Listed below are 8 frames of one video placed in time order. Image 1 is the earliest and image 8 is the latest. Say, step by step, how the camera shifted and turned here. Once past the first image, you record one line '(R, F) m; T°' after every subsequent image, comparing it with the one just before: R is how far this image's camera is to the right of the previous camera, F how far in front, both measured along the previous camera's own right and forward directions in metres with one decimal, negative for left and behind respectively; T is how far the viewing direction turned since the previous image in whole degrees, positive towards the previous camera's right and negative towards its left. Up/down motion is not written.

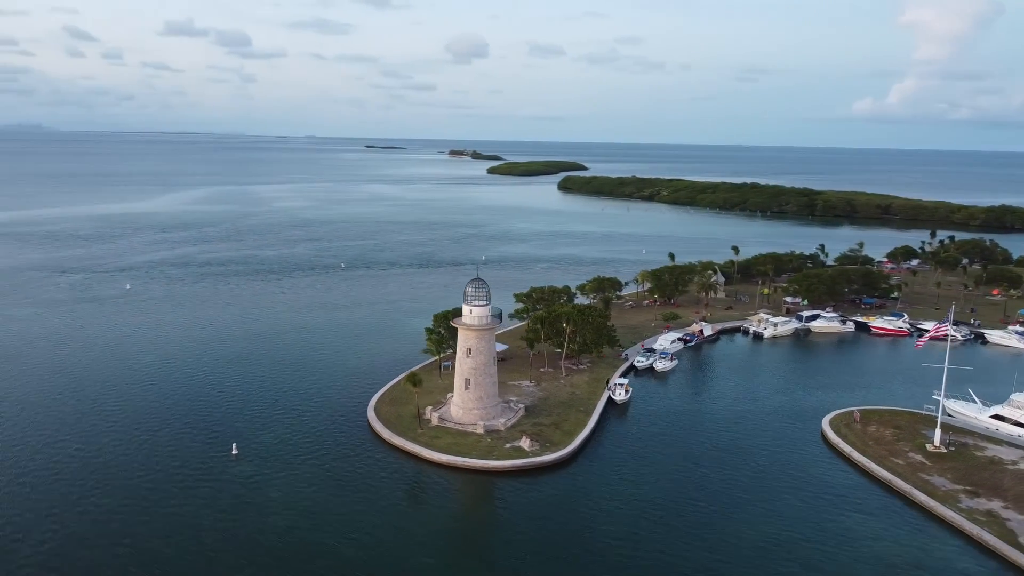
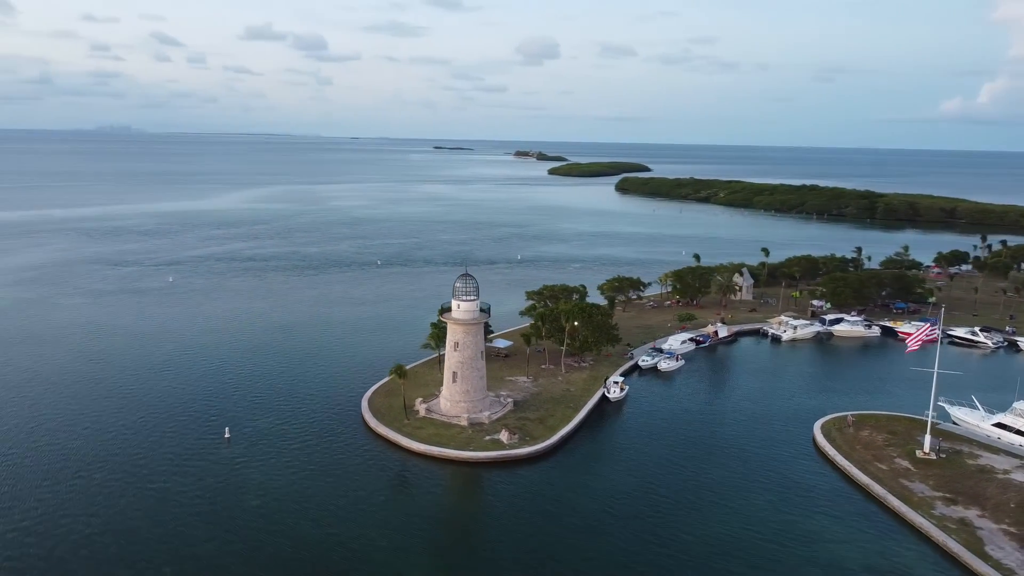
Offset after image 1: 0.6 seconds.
(+4.6, -0.6) m; -5°
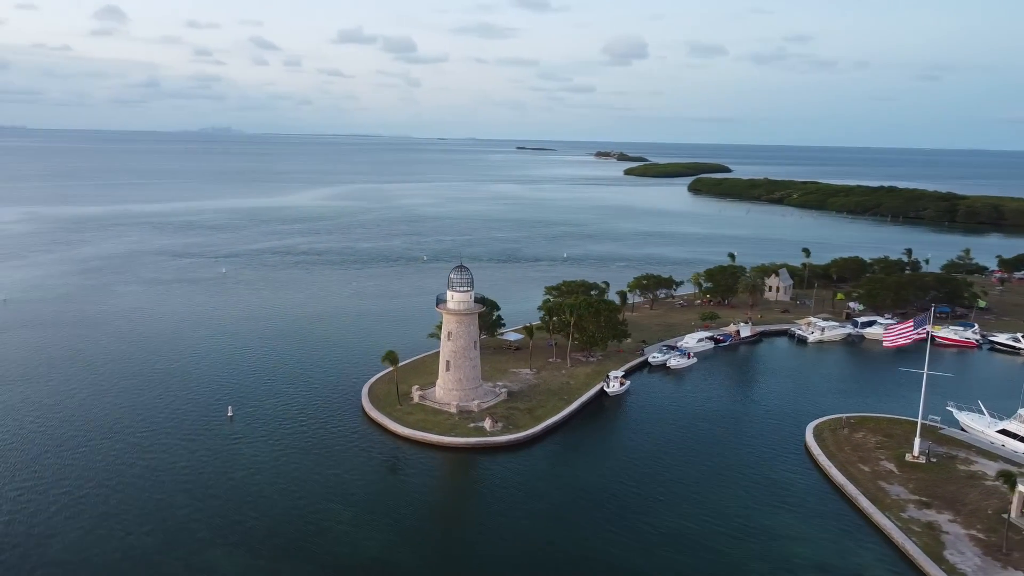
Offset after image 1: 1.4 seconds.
(+5.3, -0.7) m; -6°
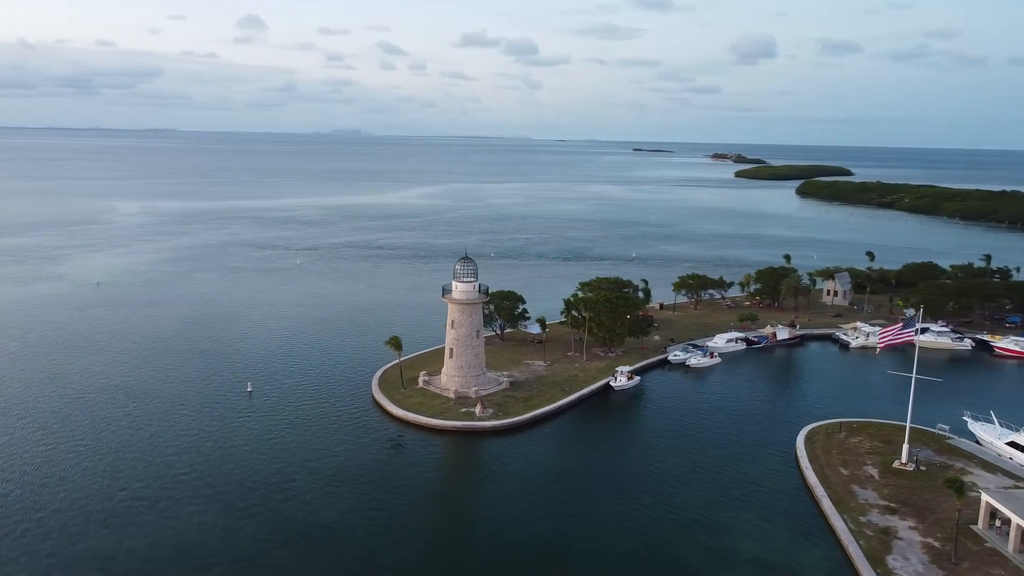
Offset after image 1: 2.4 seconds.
(+6.9, -1.0) m; -8°
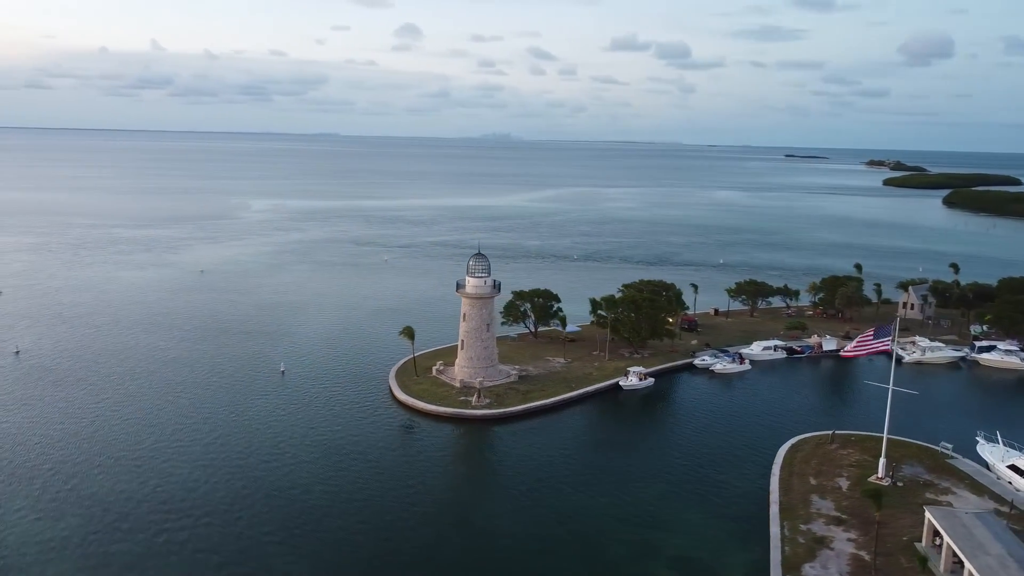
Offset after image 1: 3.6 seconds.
(+8.5, -1.2) m; -10°
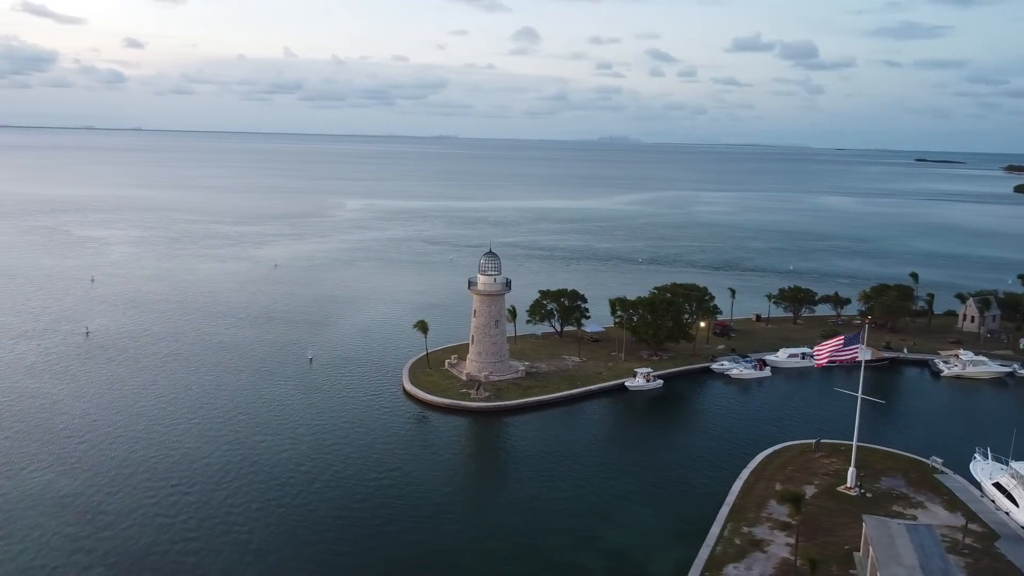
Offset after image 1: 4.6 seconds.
(+6.9, -1.2) m; -8°
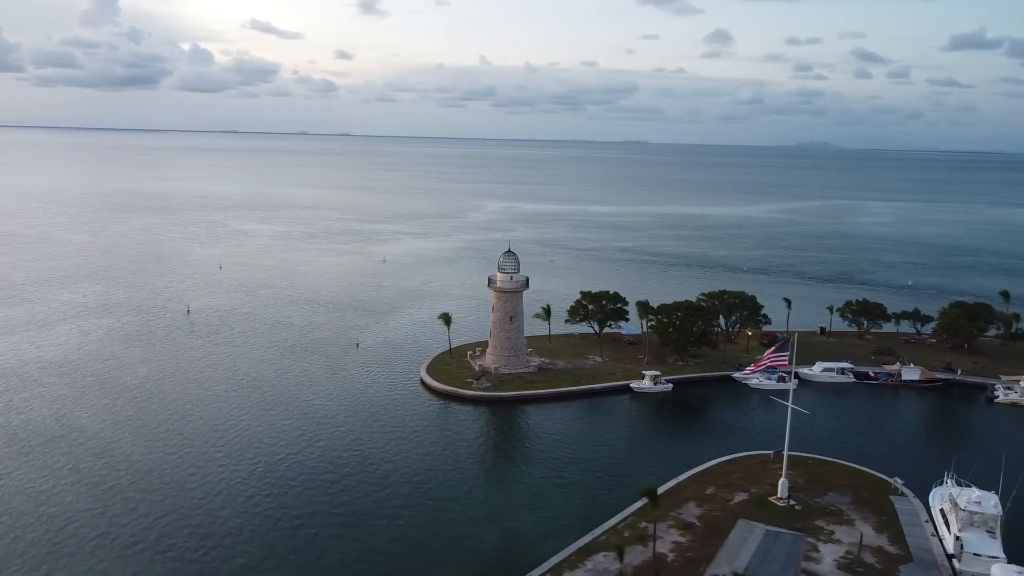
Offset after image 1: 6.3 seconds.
(+11.6, -1.4) m; -13°
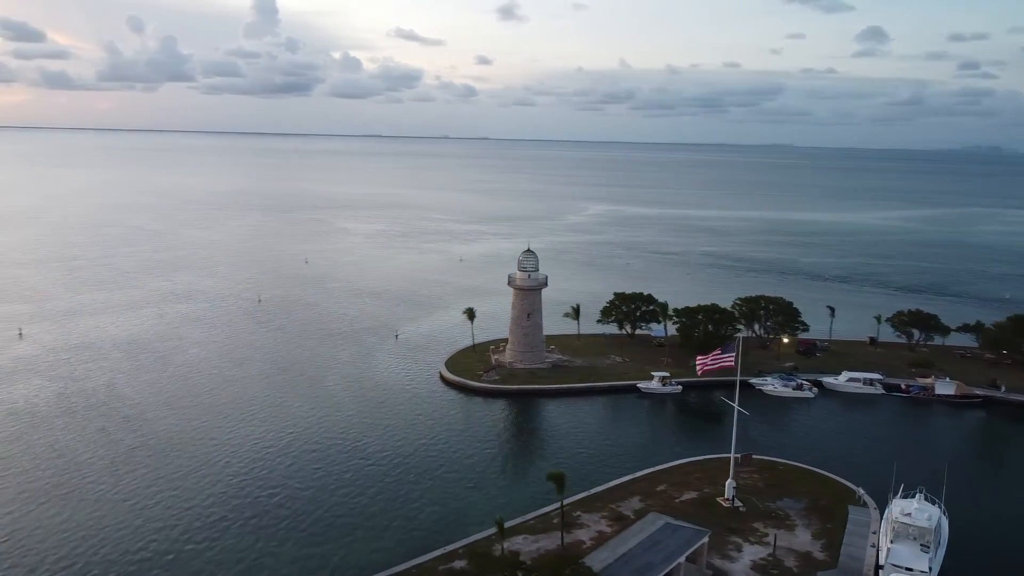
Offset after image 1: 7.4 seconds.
(+8.4, -1.3) m; -9°
